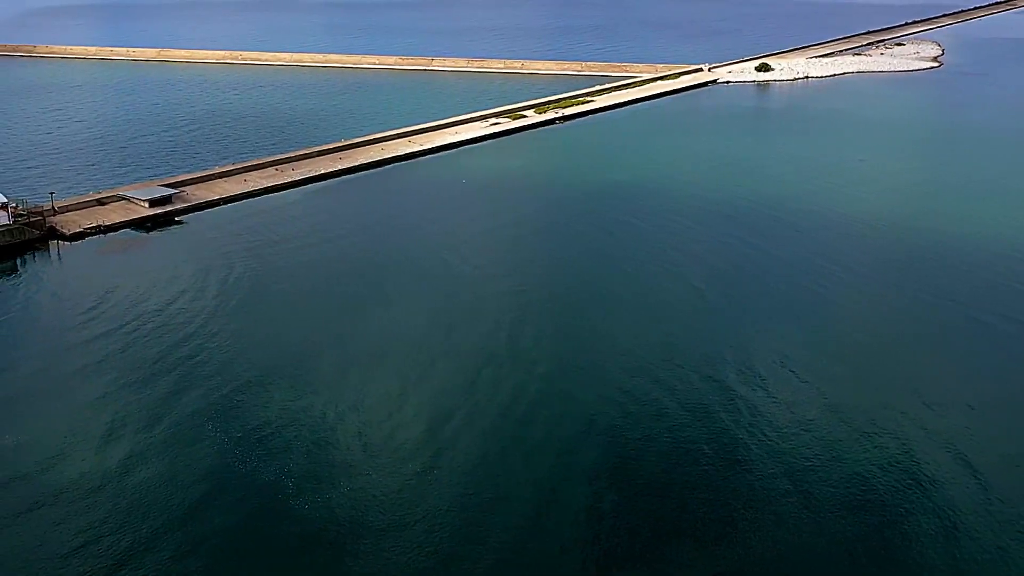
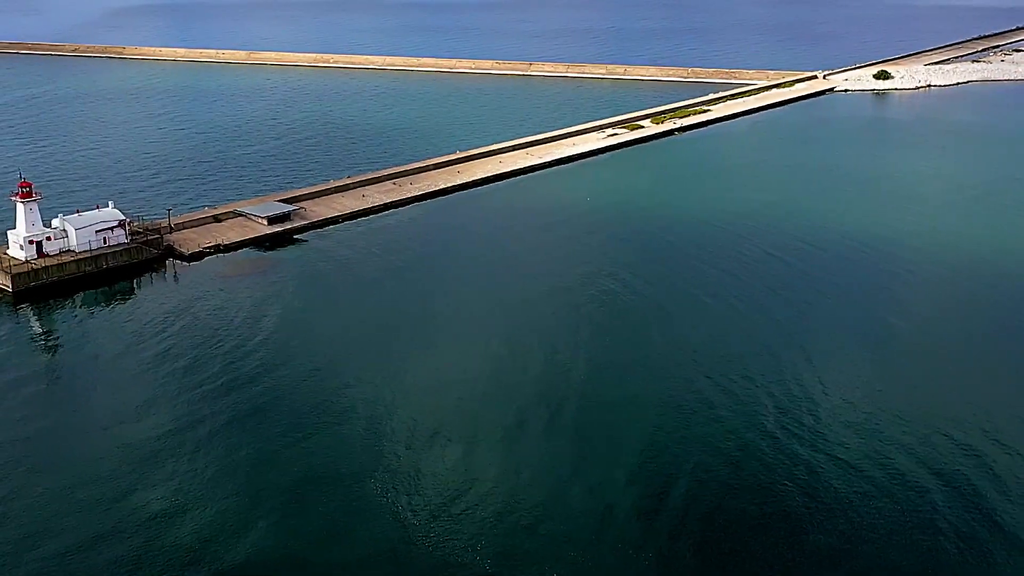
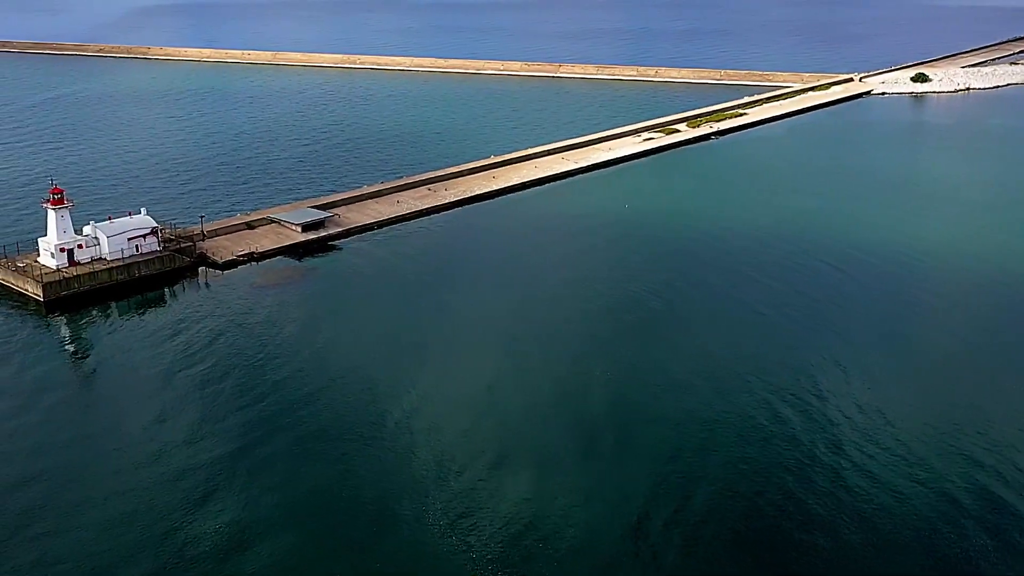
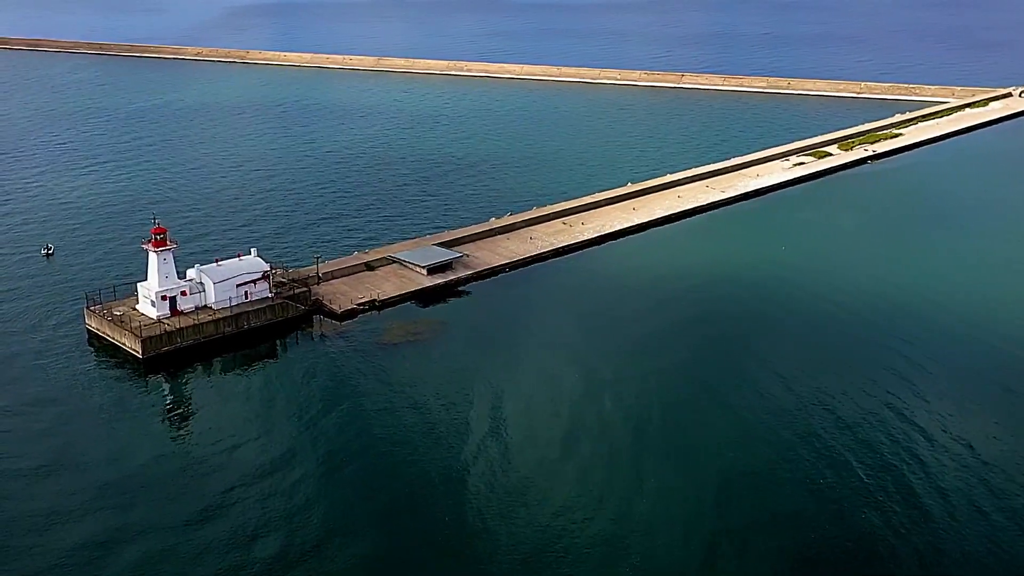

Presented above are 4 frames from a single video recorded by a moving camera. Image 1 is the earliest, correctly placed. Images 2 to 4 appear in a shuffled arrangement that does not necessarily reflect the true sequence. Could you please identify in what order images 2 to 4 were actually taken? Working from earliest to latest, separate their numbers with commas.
2, 3, 4
